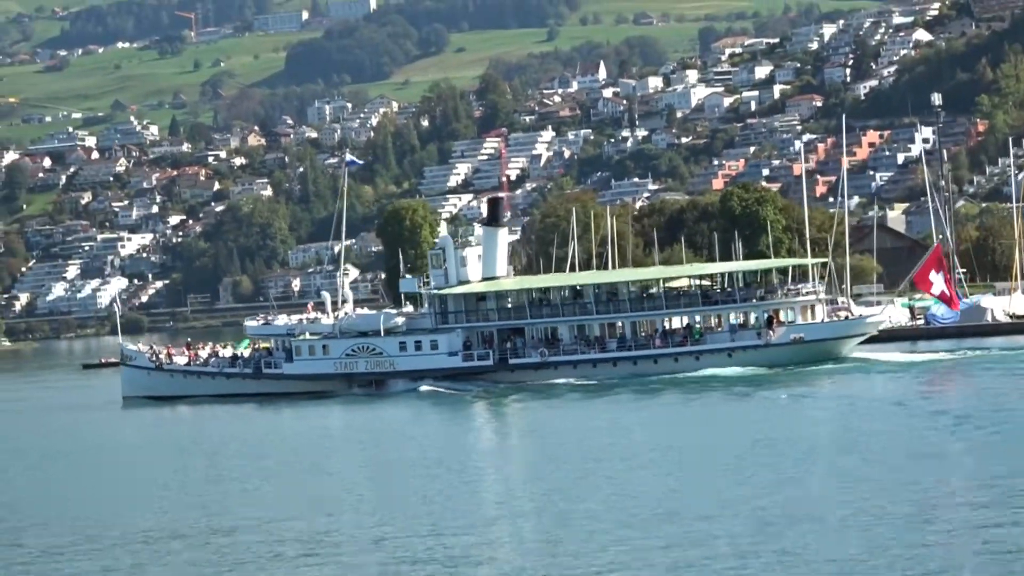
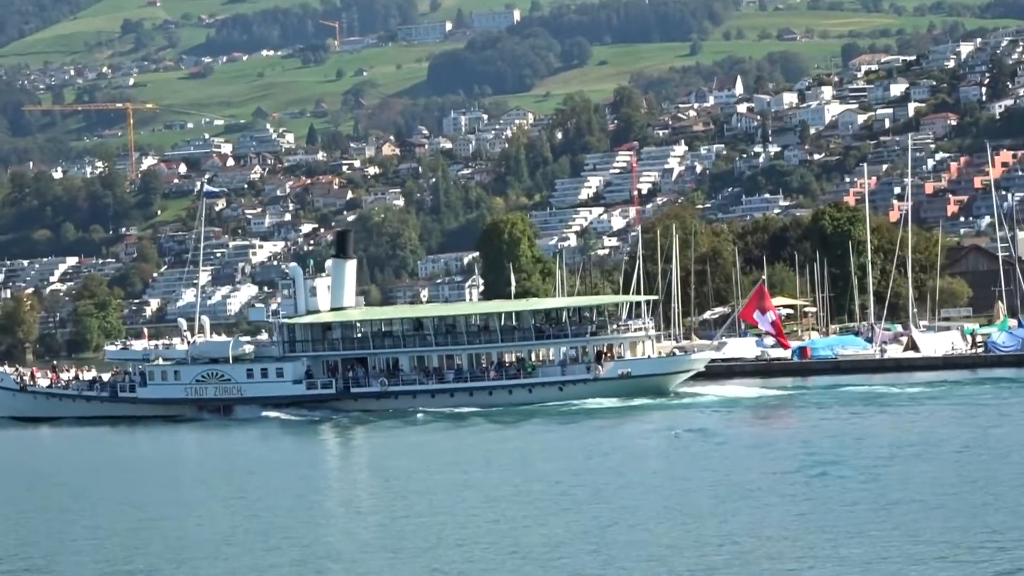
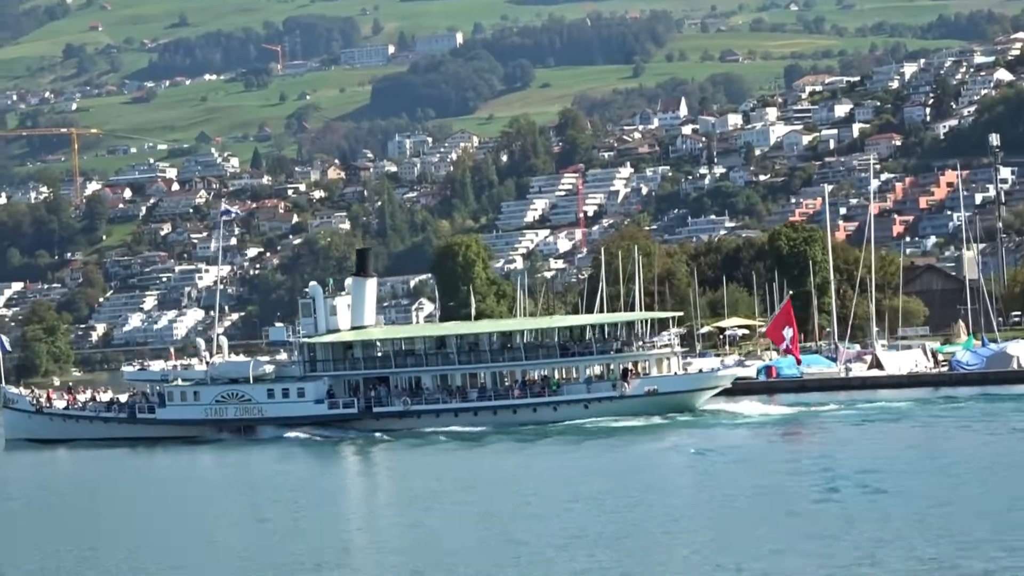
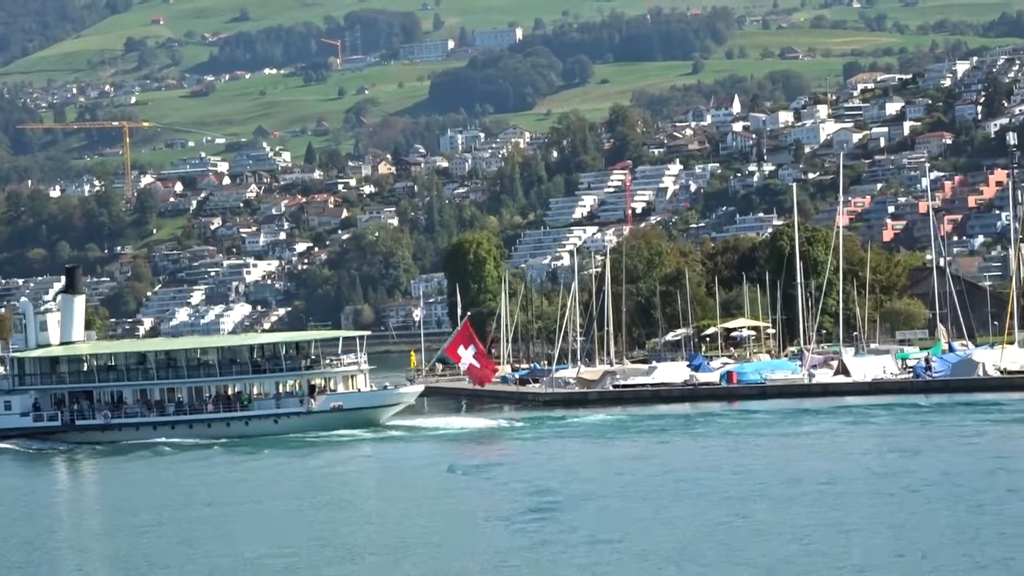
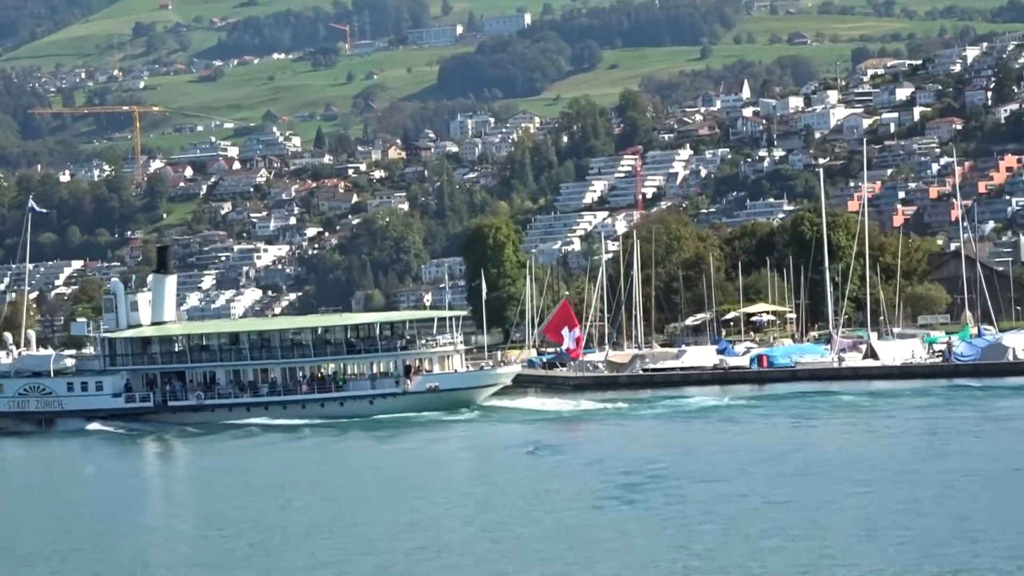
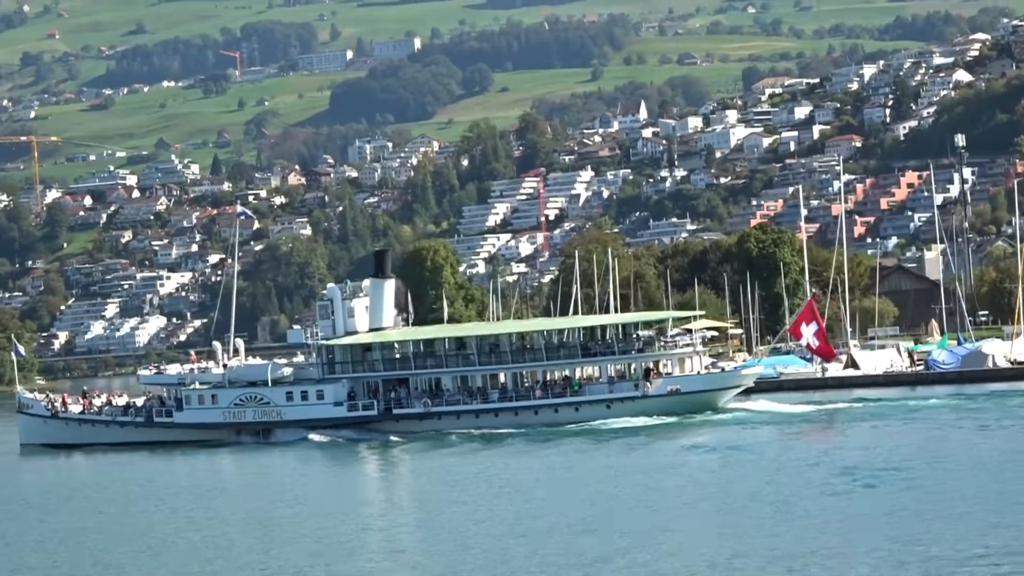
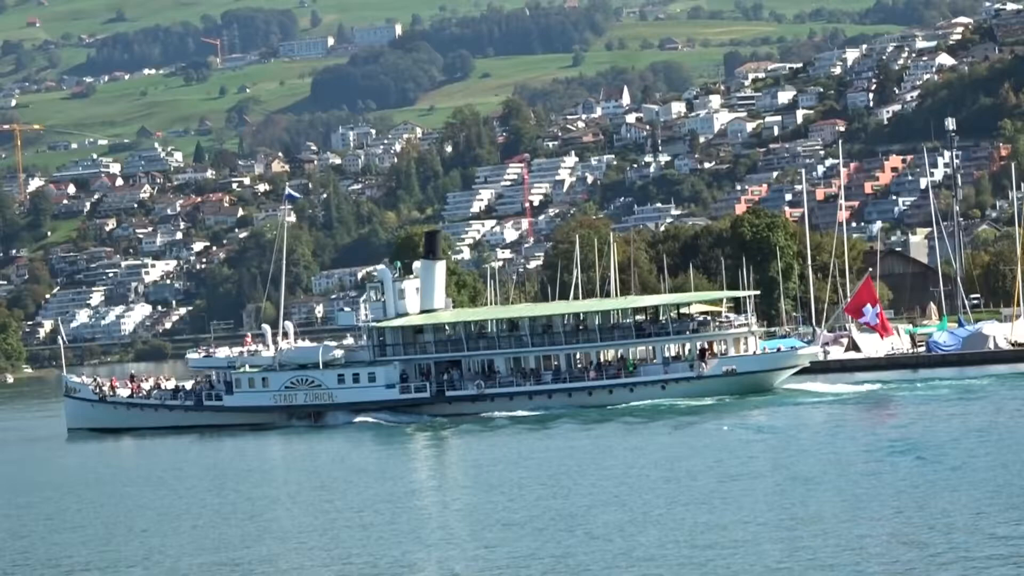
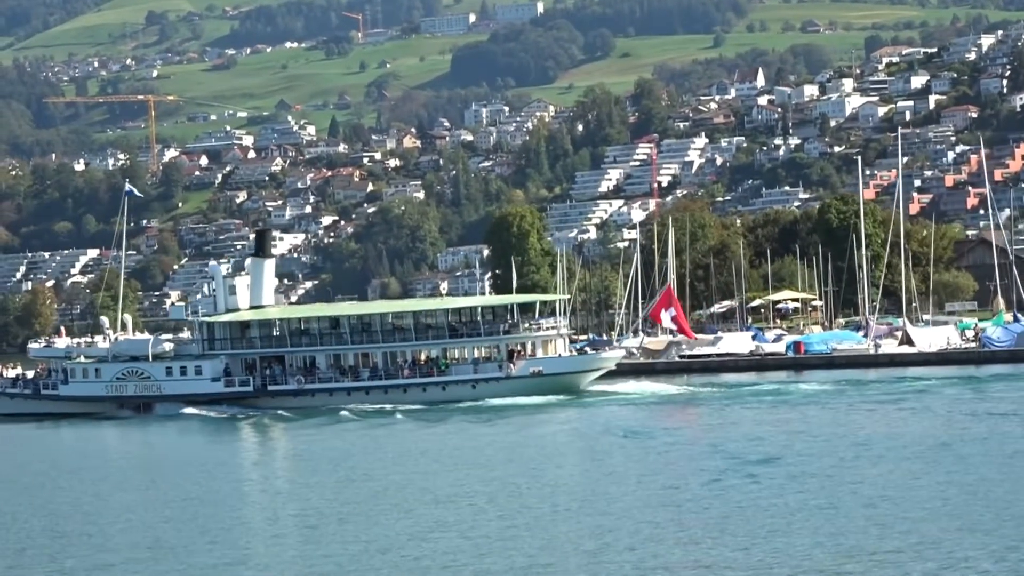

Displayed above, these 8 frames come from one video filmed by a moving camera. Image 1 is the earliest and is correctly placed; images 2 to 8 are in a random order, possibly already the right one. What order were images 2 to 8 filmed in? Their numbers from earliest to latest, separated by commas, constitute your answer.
7, 6, 3, 2, 8, 5, 4
